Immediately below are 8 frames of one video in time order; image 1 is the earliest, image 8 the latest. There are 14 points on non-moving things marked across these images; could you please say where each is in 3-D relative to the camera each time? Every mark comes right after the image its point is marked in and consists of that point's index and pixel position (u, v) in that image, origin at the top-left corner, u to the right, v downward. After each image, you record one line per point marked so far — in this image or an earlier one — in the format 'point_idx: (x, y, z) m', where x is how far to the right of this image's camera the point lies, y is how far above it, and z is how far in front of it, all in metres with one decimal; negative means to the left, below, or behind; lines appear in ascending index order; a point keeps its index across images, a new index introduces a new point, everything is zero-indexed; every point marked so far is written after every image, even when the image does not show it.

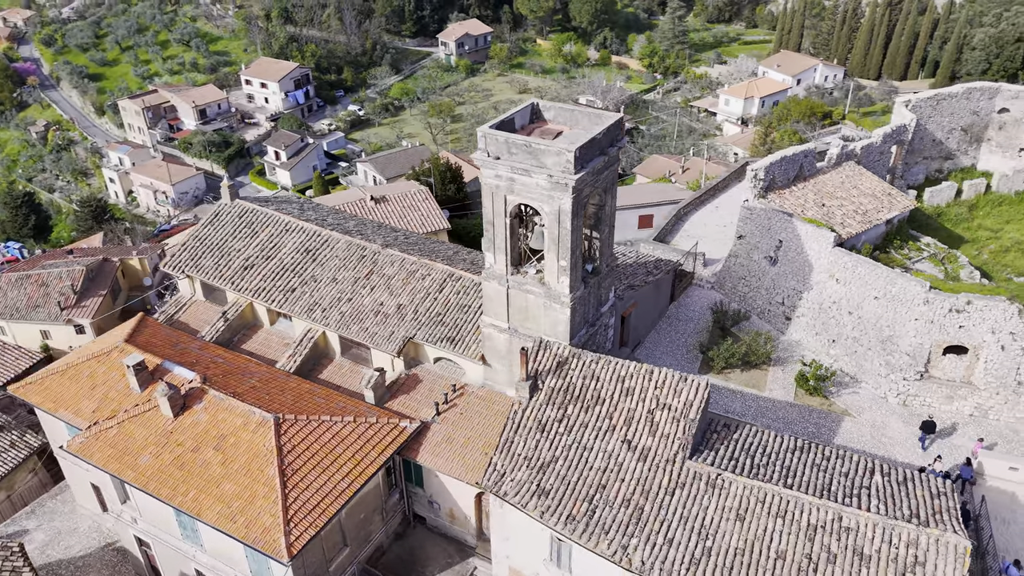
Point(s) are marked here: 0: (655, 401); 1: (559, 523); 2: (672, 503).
0: (+3.7, -2.8, +18.5) m
1: (+1.1, -5.5, +16.9) m
2: (+3.7, -4.9, +16.7) m
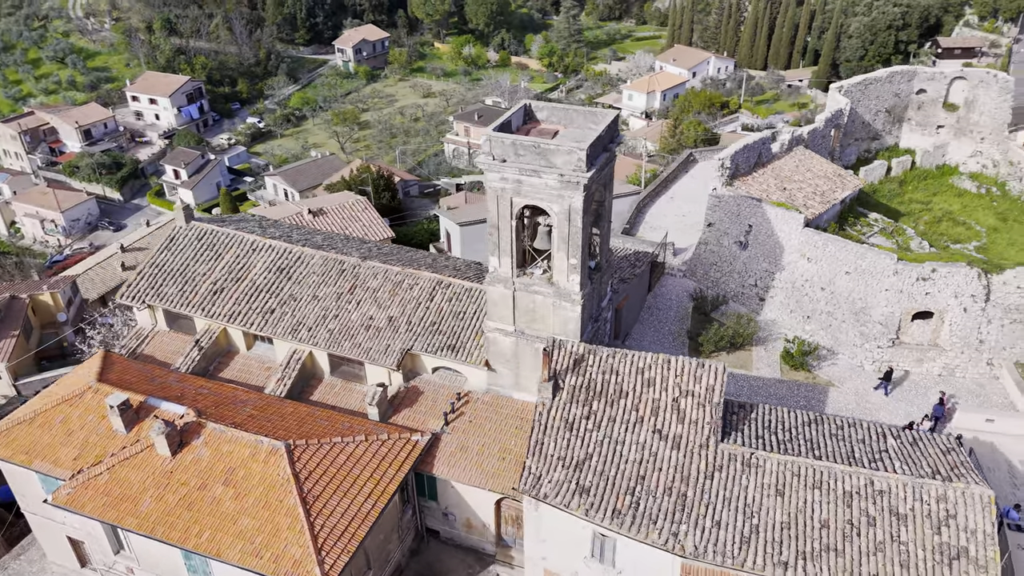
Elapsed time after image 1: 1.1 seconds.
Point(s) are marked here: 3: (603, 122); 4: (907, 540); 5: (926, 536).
0: (+4.3, -2.6, +18.9) m
1: (+2.2, -5.4, +17.0) m
2: (+4.7, -4.6, +17.1) m
3: (+2.5, +4.6, +20.1) m
4: (+8.6, -5.4, +15.7) m
5: (+9.0, -5.4, +15.7) m
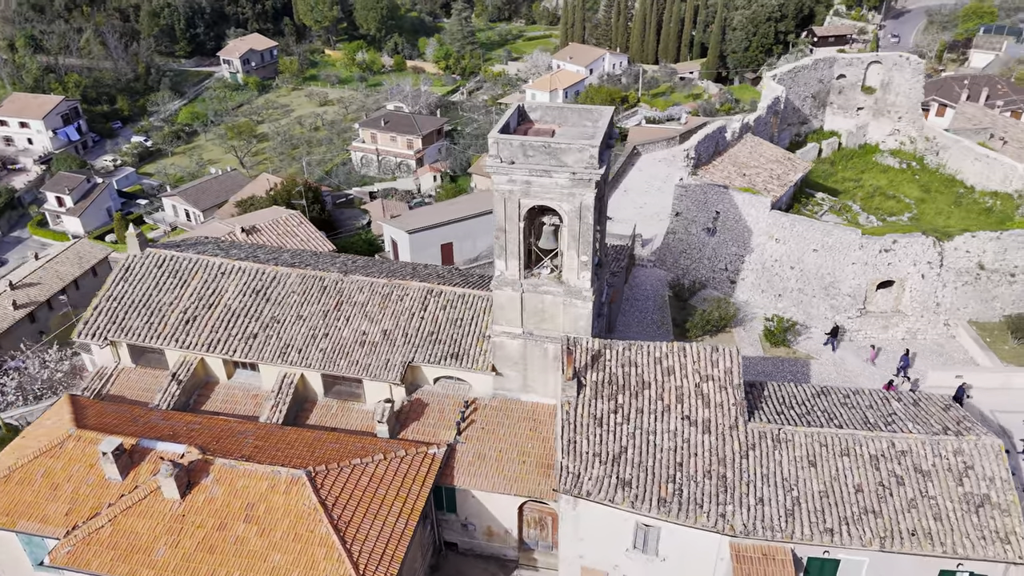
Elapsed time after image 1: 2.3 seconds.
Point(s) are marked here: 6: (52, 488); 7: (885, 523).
0: (+5.0, -2.3, +19.4) m
1: (+3.3, -5.2, +17.2) m
2: (+5.8, -4.3, +17.6) m
3: (+2.4, +4.7, +20.3) m
4: (+9.8, -4.7, +16.8) m
5: (+10.2, -4.6, +16.9) m
6: (-12.1, -5.2, +19.2) m
7: (+8.5, -5.3, +16.5) m
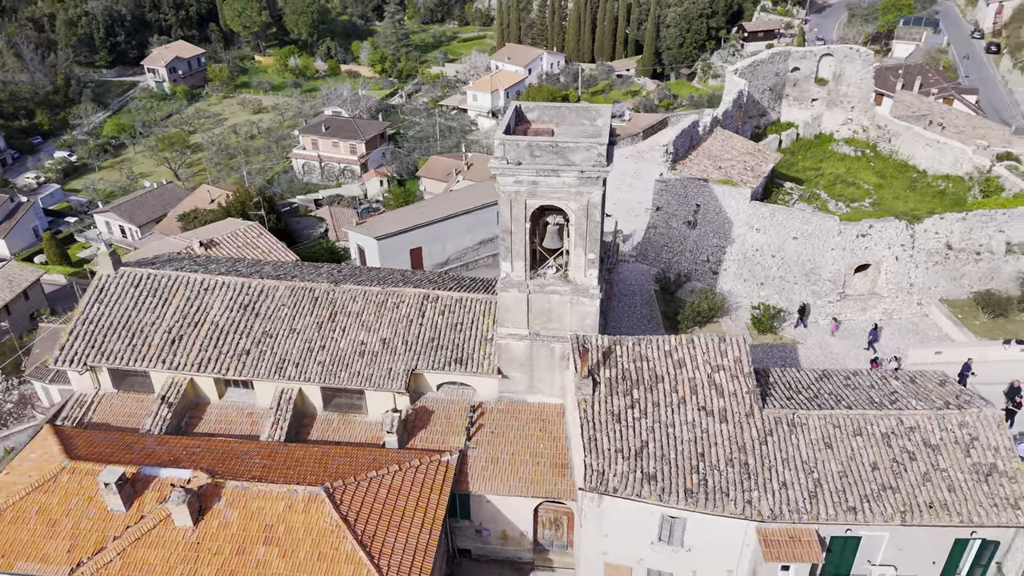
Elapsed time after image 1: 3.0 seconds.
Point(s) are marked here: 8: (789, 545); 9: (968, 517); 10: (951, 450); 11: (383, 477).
0: (+5.3, -2.1, +19.7) m
1: (+4.0, -5.1, +17.4) m
2: (+6.4, -4.0, +18.0) m
3: (+2.4, +4.8, +20.4) m
4: (+10.5, -4.3, +17.5) m
5: (+10.8, -4.1, +17.6) m
6: (-11.5, -5.9, +18.1) m
7: (+9.2, -4.9, +17.1) m
8: (+6.5, -6.0, +17.0) m
9: (+10.5, -5.3, +16.7) m
10: (+10.7, -3.9, +17.8) m
11: (-3.4, -5.0, +19.3) m
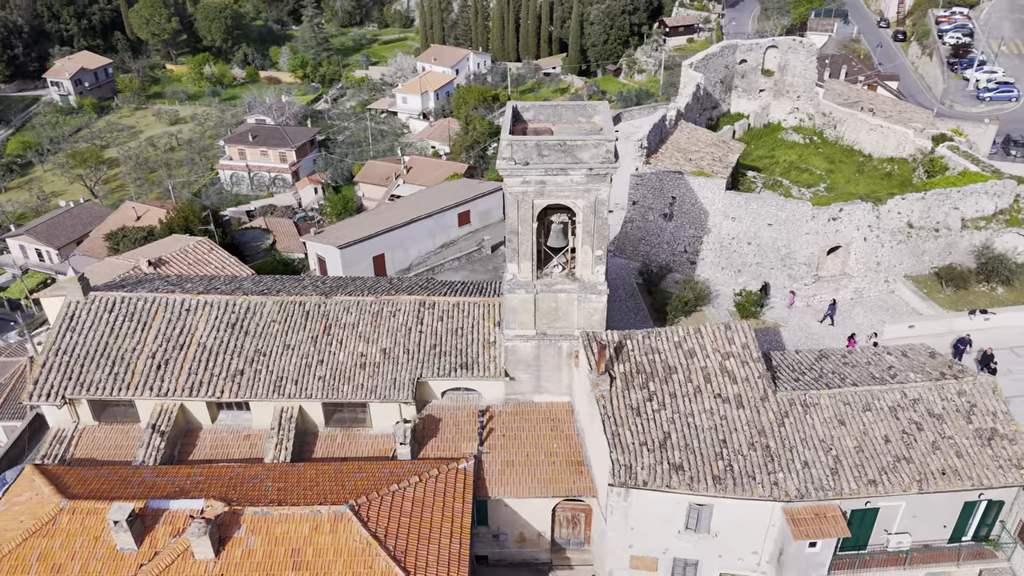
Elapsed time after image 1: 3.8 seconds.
0: (+5.7, -1.8, +20.1) m
1: (+4.8, -4.8, +17.7) m
2: (+7.0, -3.6, +18.5) m
3: (+2.3, +4.9, +20.5) m
4: (+11.1, -3.7, +18.4) m
5: (+11.5, -3.5, +18.5) m
6: (-10.7, -6.6, +16.9) m
7: (+10.0, -4.4, +17.9) m
8: (+7.3, -5.6, +17.5) m
9: (+11.3, -4.6, +17.6) m
10: (+11.4, -3.3, +18.7) m
11: (-2.8, -5.2, +18.8) m
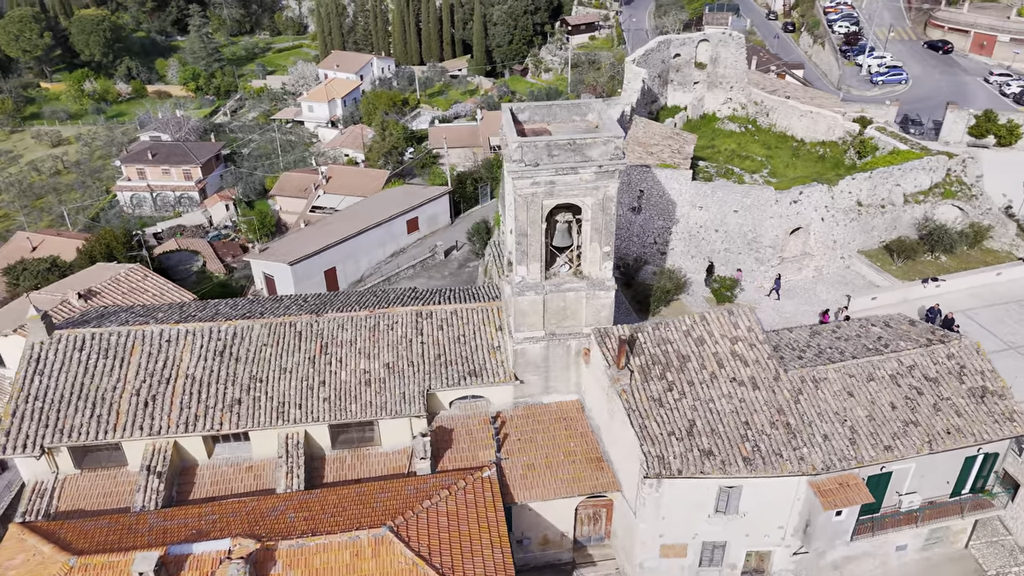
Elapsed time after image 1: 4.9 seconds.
0: (+6.1, -1.4, +20.7) m
1: (+5.7, -4.5, +18.2) m
2: (+7.7, -3.2, +19.3) m
3: (+2.2, +5.0, +20.6) m
4: (+11.8, -2.9, +19.7) m
5: (+12.1, -2.7, +19.8) m
6: (-9.3, -7.4, +15.5) m
7: (+10.8, -3.7, +19.0) m
8: (+8.3, -5.1, +18.3) m
9: (+12.1, -3.8, +18.9) m
10: (+12.0, -2.5, +20.0) m
11: (-1.9, -5.5, +18.4) m
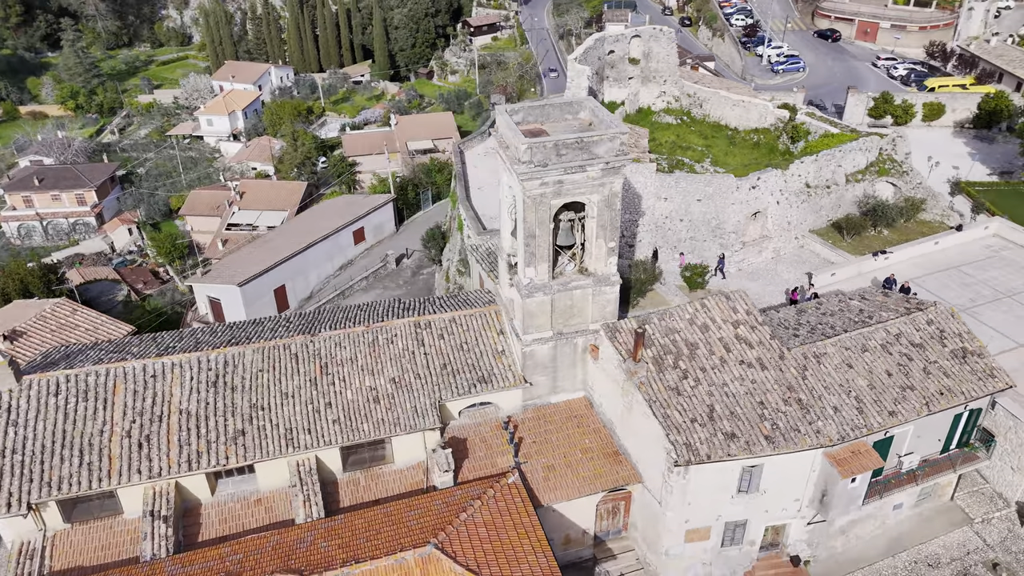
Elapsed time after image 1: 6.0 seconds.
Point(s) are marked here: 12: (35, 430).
0: (+6.3, -1.0, +21.3) m
1: (+6.5, -4.1, +18.8) m
2: (+8.3, -2.6, +20.1) m
3: (+2.0, +5.1, +20.8) m
4: (+12.2, -2.0, +21.0) m
5: (+12.5, -1.8, +21.2) m
6: (-7.8, -8.1, +14.3) m
7: (+11.3, -2.9, +20.2) m
8: (+9.1, -4.5, +19.3) m
9: (+12.7, -2.9, +20.3) m
10: (+12.3, -1.6, +21.4) m
11: (-1.0, -5.7, +18.0) m
12: (-12.6, -3.7, +19.2) m
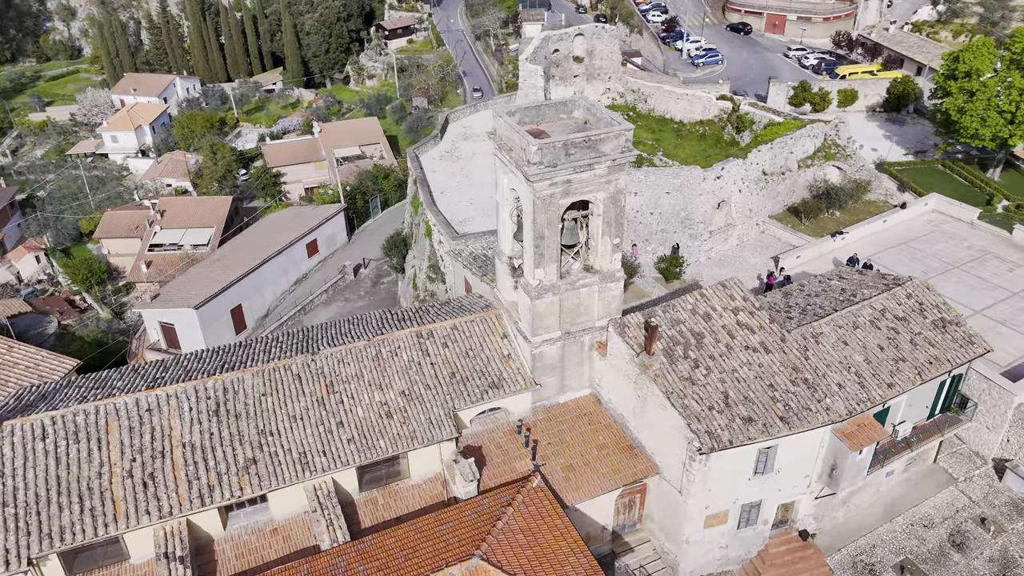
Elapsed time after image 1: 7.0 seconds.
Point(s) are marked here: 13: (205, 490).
0: (+6.5, -0.7, +21.8) m
1: (+7.1, -3.7, +19.3) m
2: (+8.6, -2.1, +20.9) m
3: (+1.8, +5.1, +20.8) m
4: (+12.4, -1.3, +22.2) m
5: (+12.7, -1.0, +22.5) m
6: (-6.3, -8.7, +13.3) m
7: (+11.7, -2.2, +21.3) m
8: (+9.7, -4.0, +20.1) m
9: (+13.1, -2.2, +21.5) m
10: (+12.5, -0.9, +22.6) m
11: (-0.1, -5.8, +17.8) m
12: (-11.9, -4.6, +17.7) m
13: (-7.7, -5.1, +18.2) m
